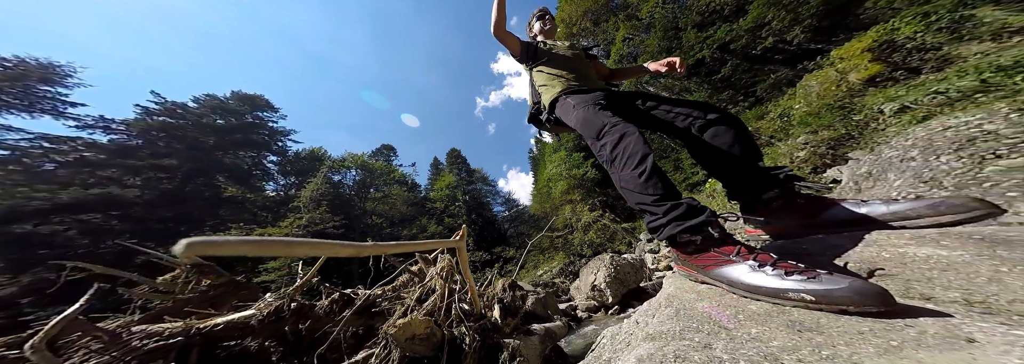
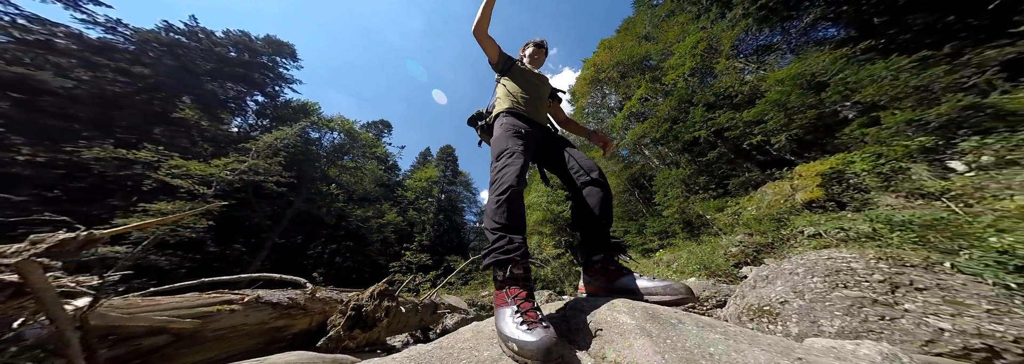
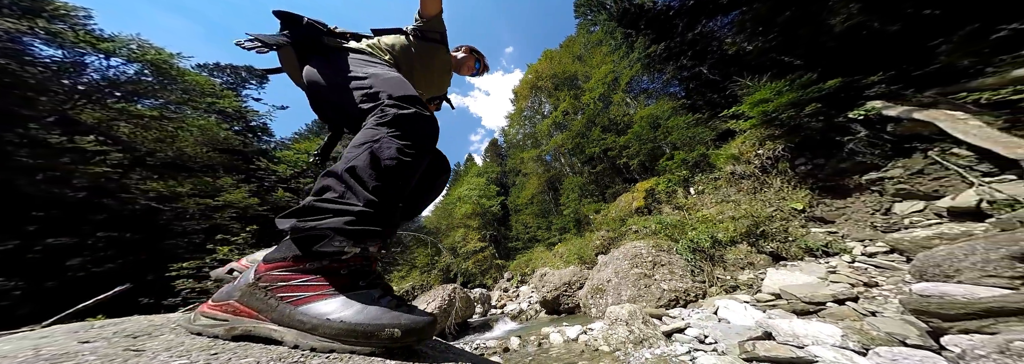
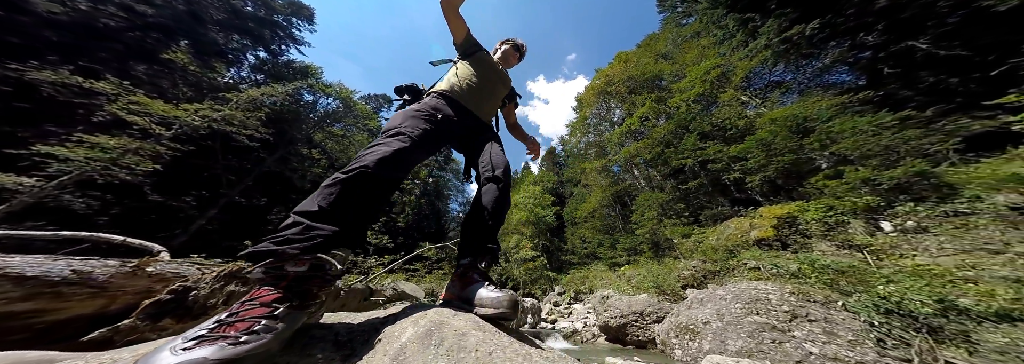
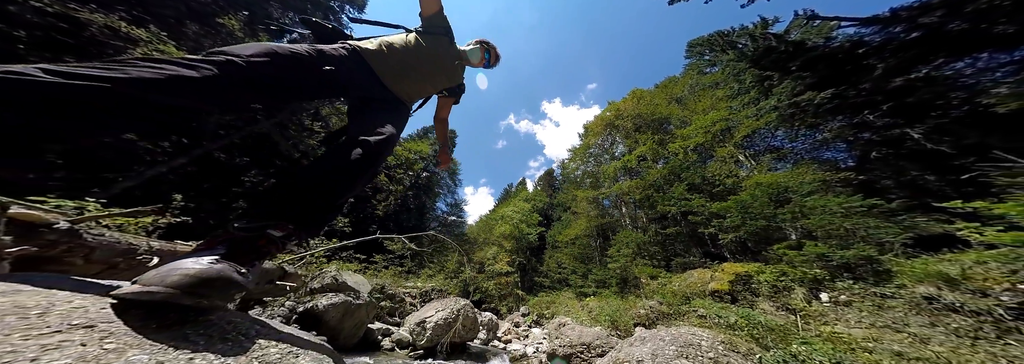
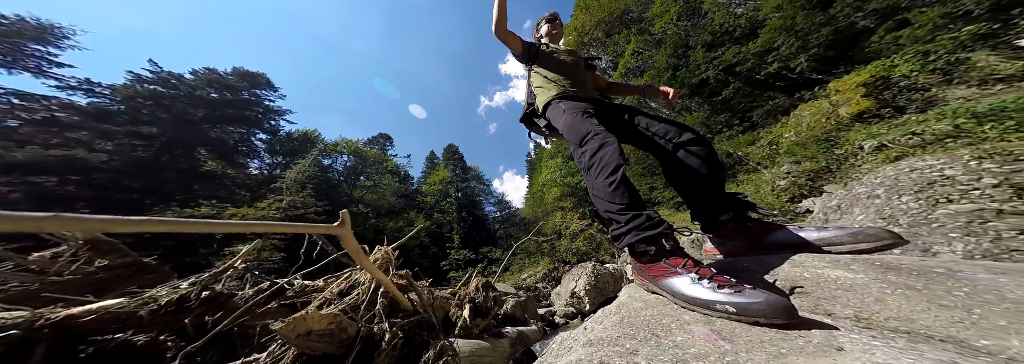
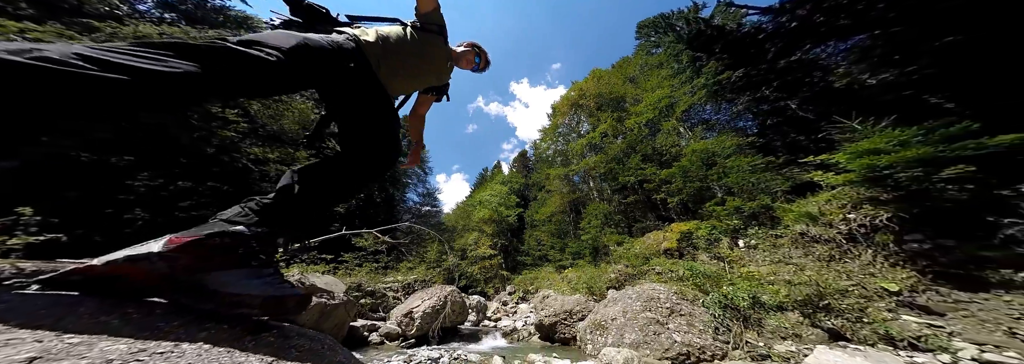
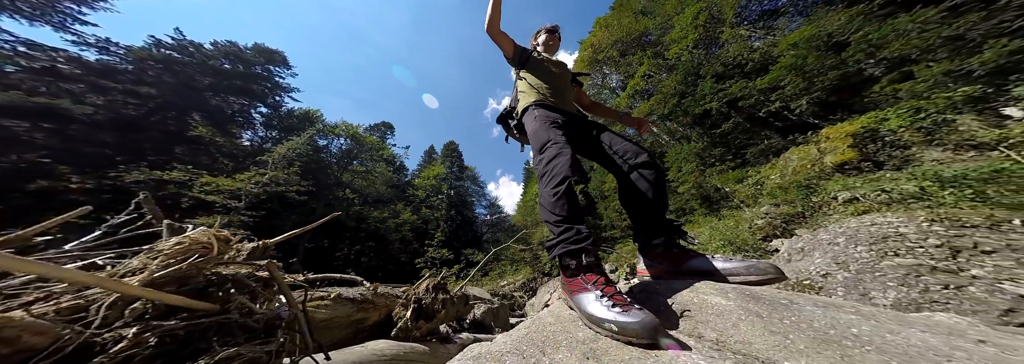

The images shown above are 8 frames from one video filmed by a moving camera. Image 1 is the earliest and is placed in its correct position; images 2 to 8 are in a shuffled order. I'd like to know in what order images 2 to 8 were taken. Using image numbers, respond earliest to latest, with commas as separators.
6, 8, 2, 4, 5, 7, 3
